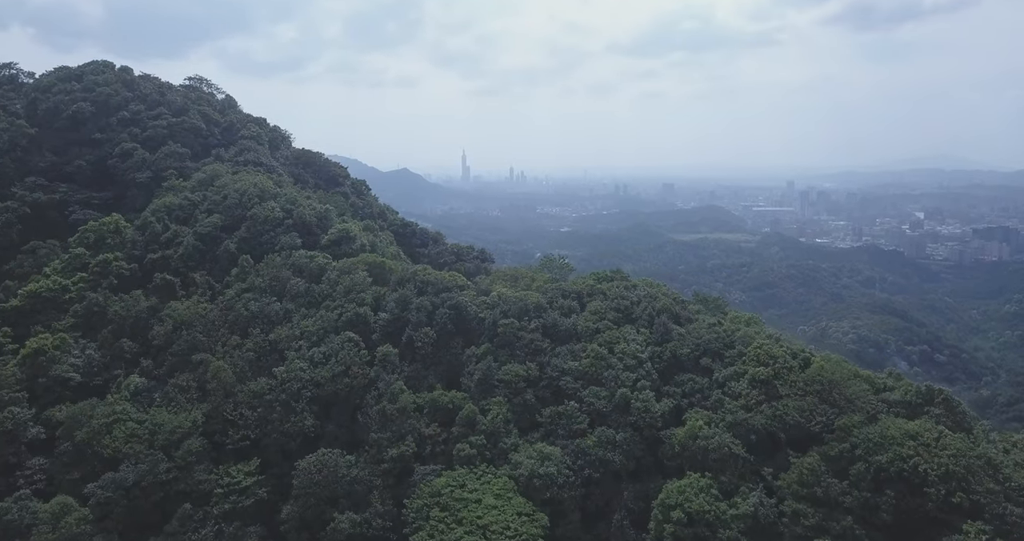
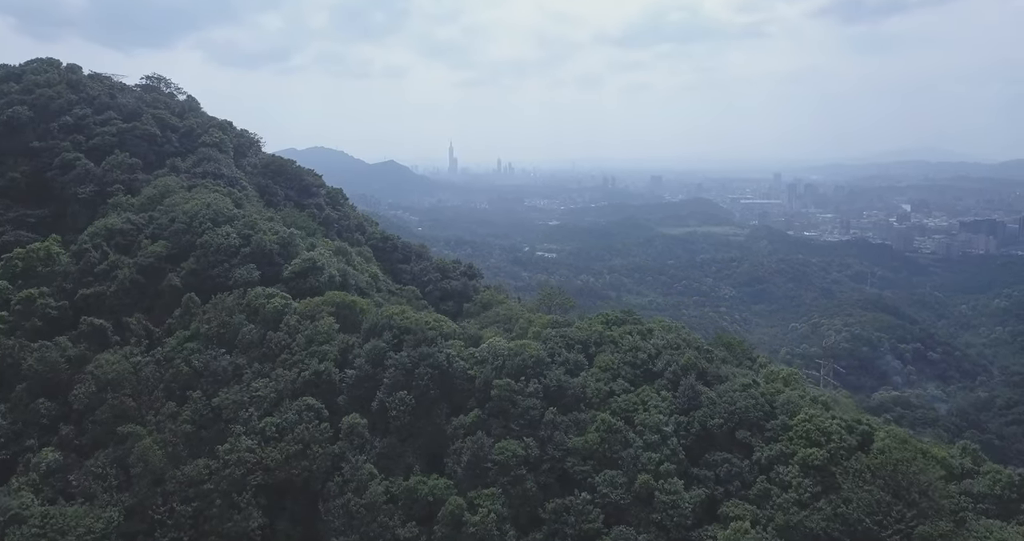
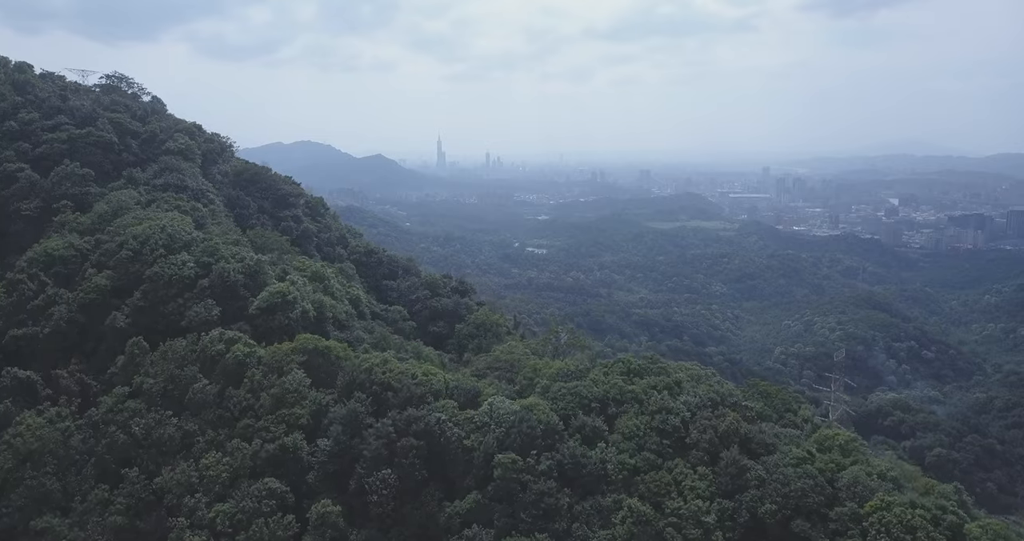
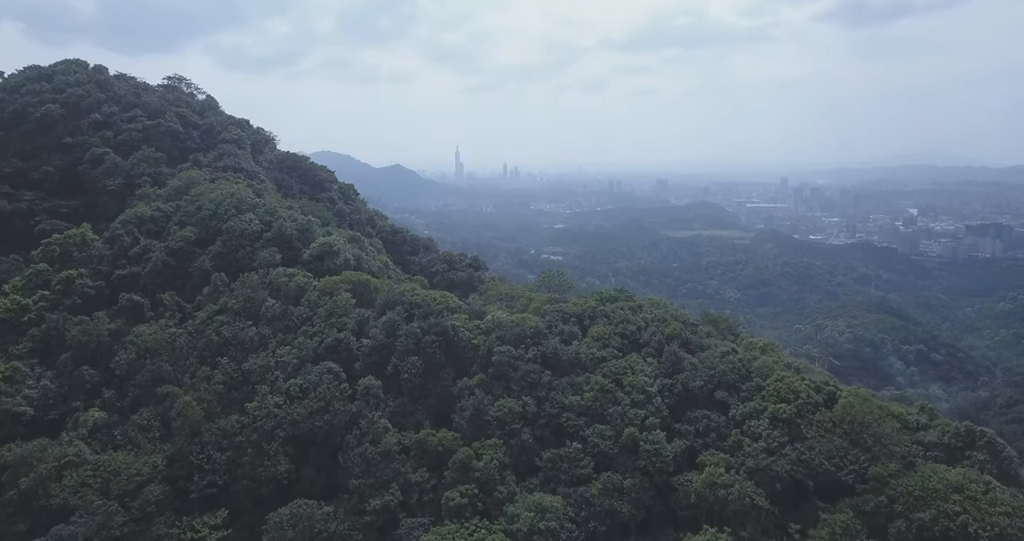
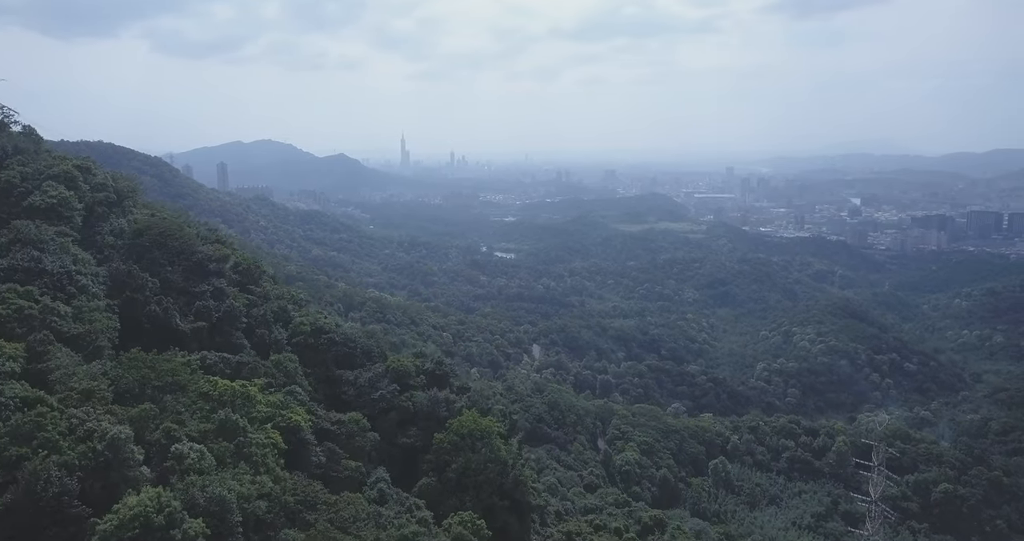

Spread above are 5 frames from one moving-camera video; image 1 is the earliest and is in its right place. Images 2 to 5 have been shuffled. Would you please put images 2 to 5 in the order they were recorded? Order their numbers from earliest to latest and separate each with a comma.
4, 2, 3, 5
